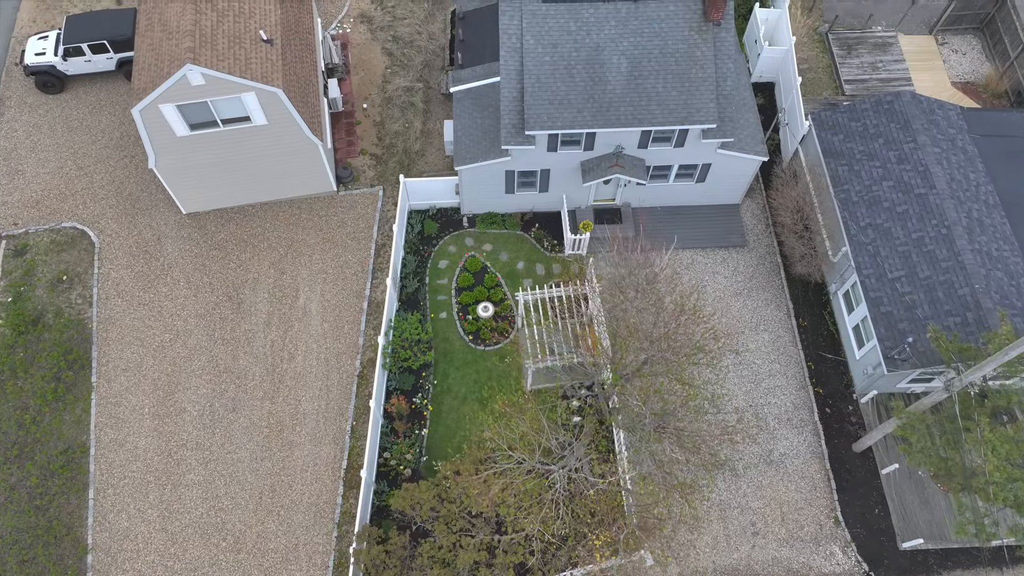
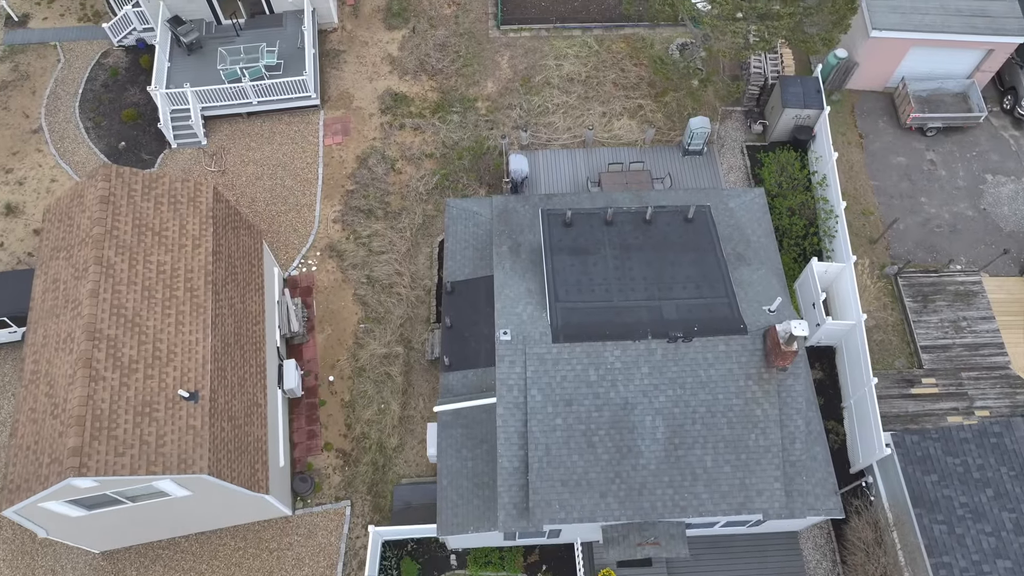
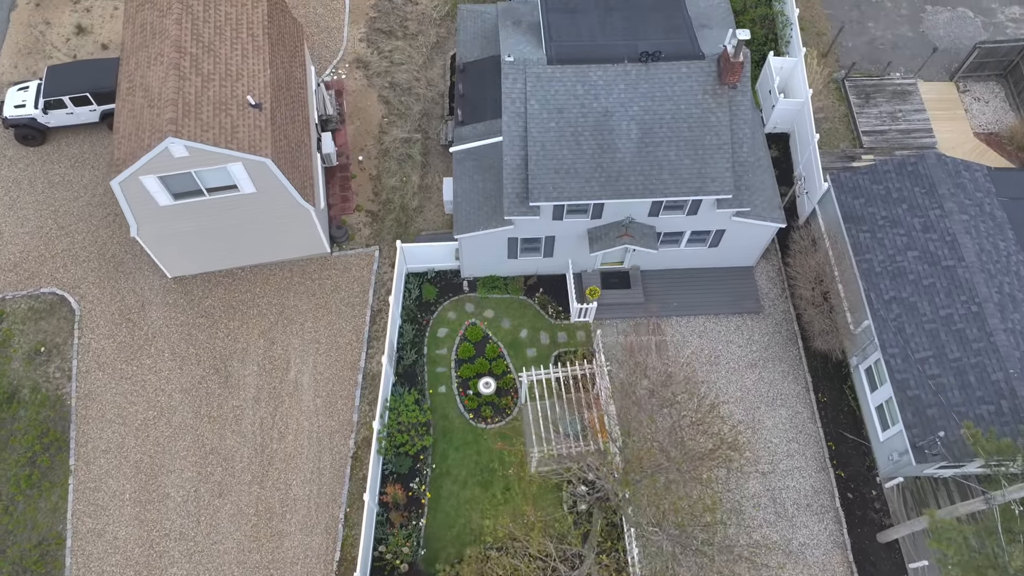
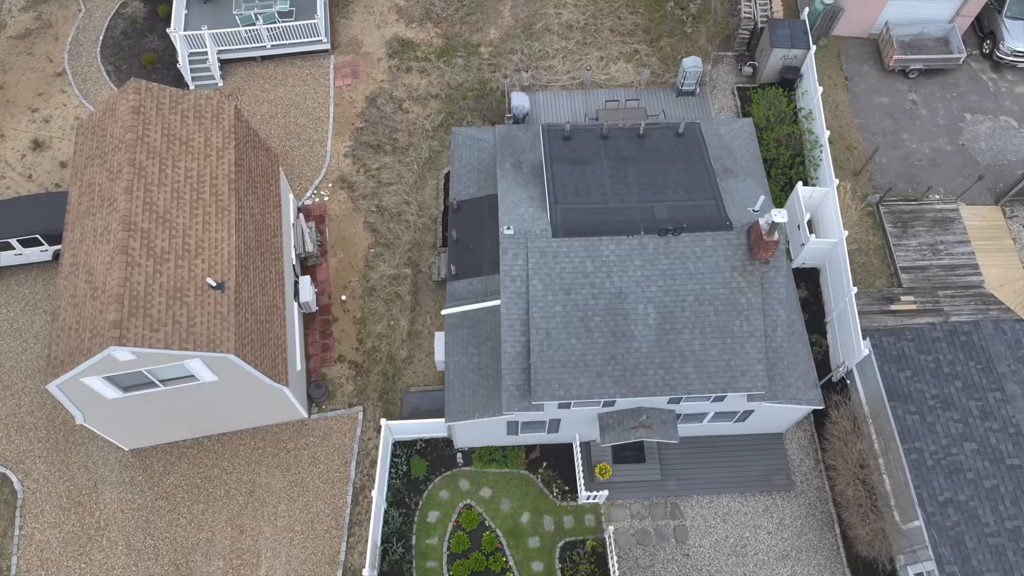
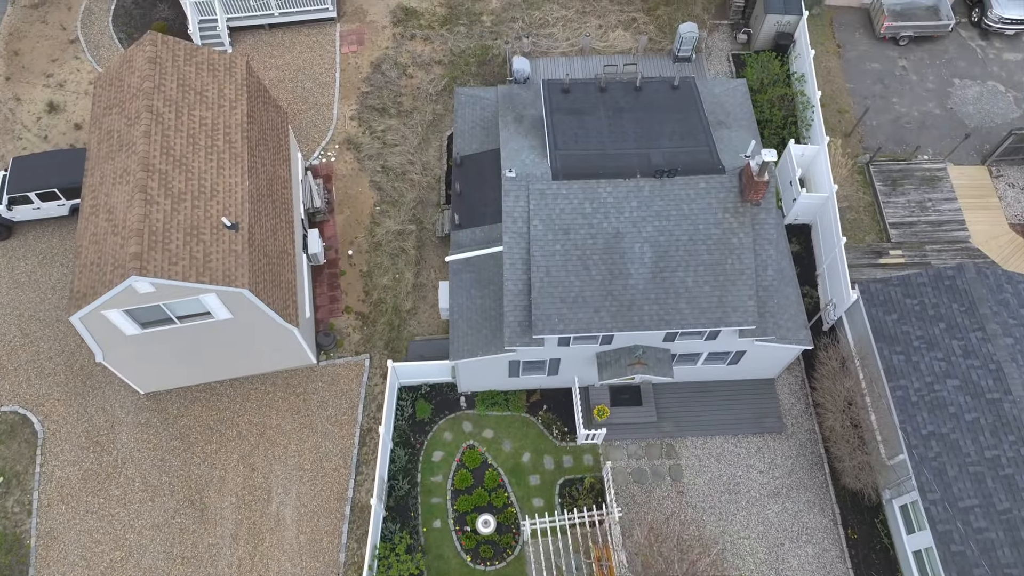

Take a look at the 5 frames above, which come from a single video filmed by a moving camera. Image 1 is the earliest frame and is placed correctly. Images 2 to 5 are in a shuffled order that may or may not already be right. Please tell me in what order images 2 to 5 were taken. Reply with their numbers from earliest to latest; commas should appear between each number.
3, 5, 4, 2
